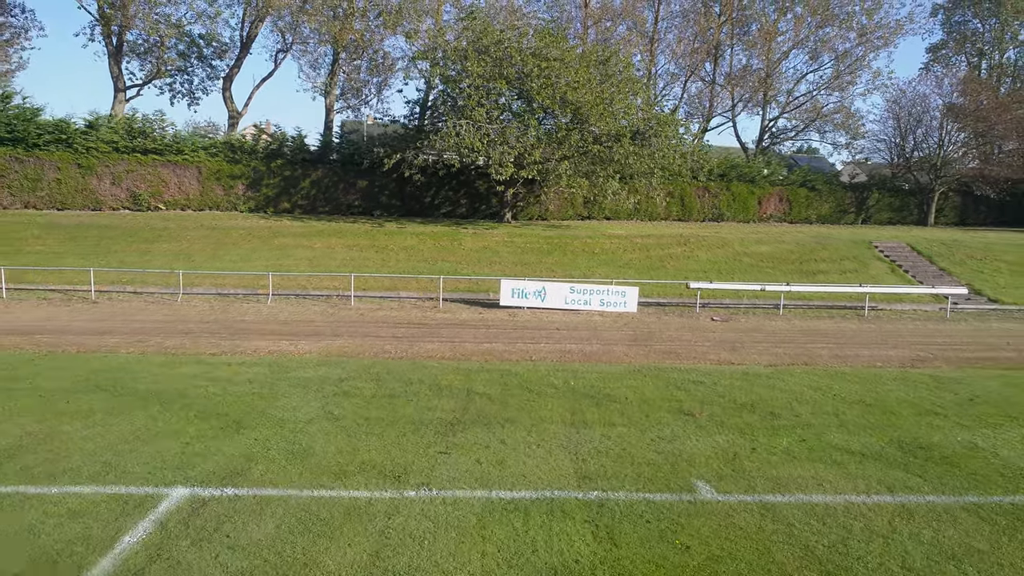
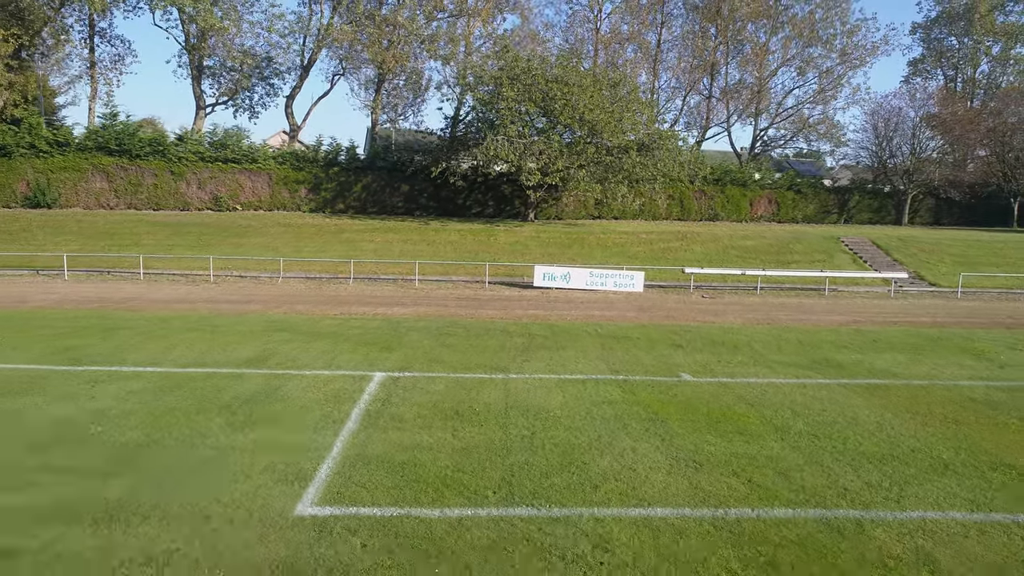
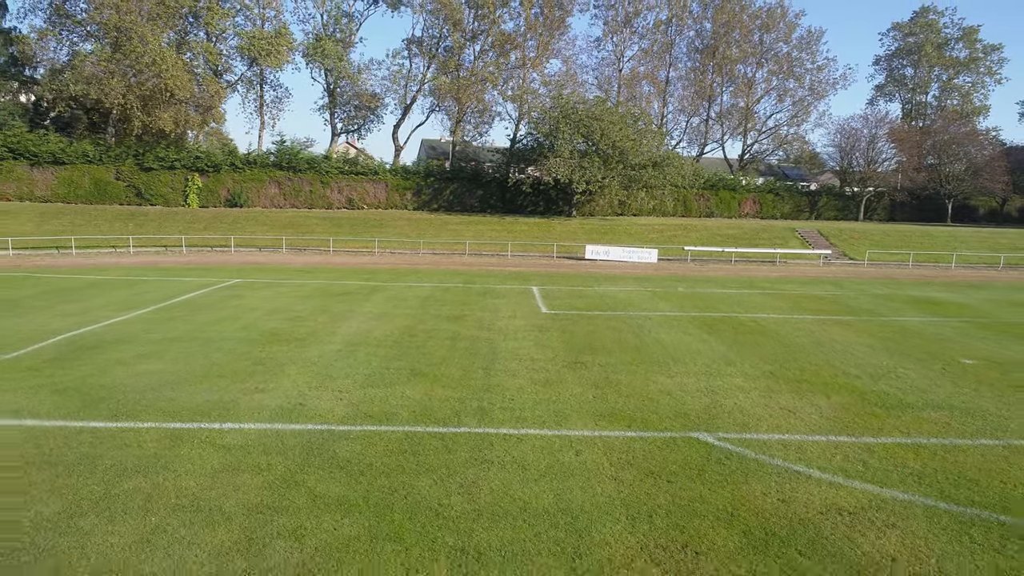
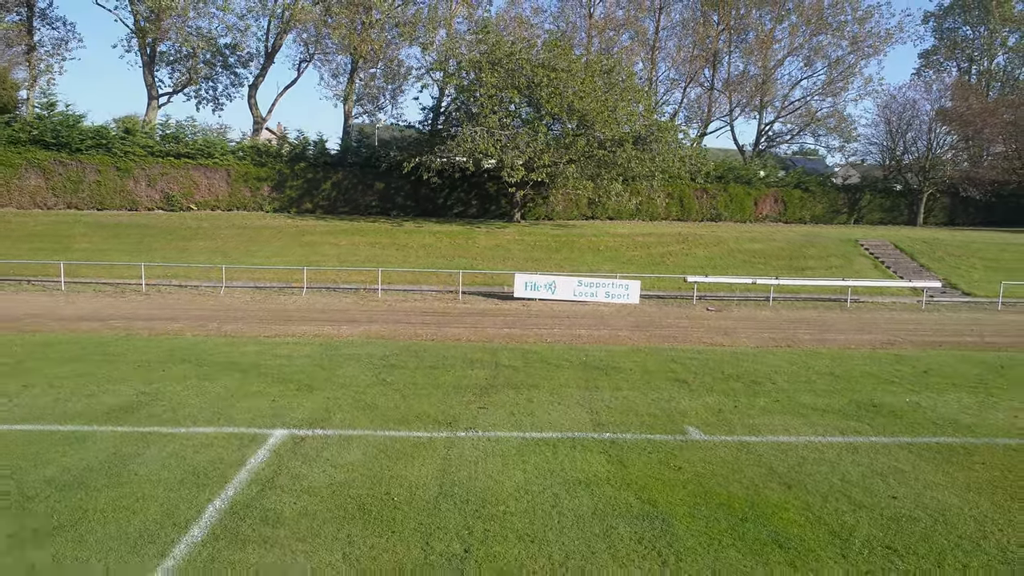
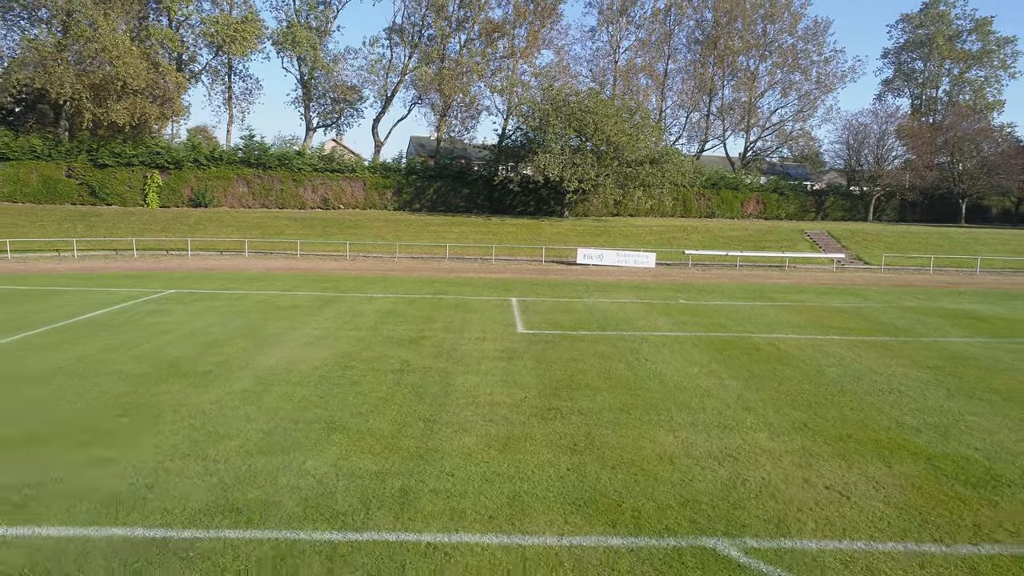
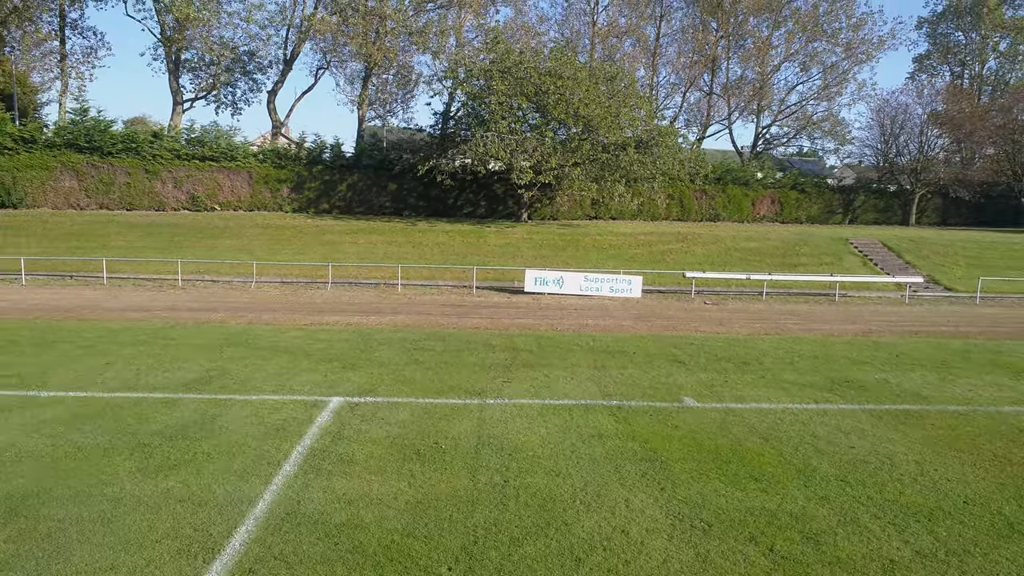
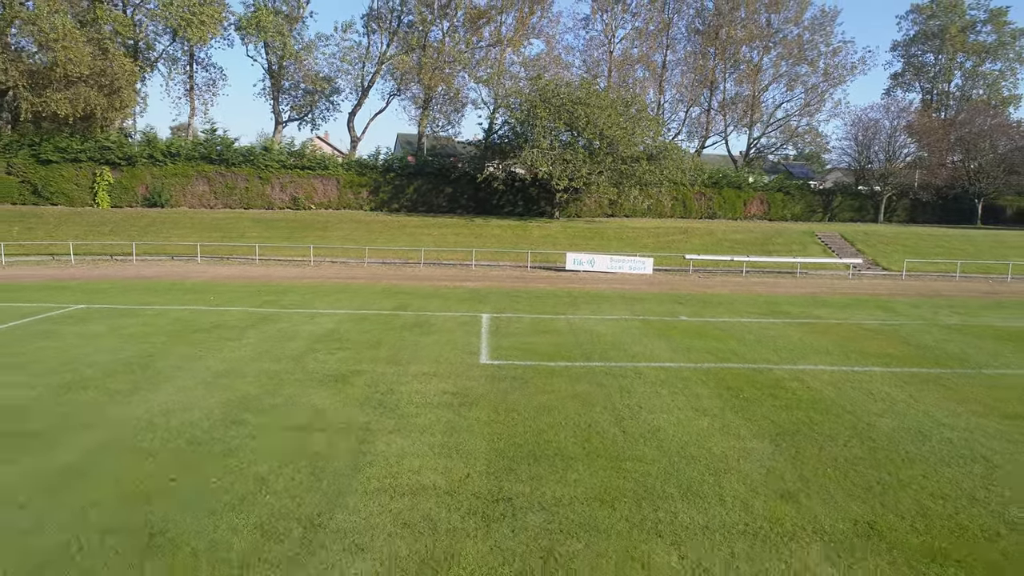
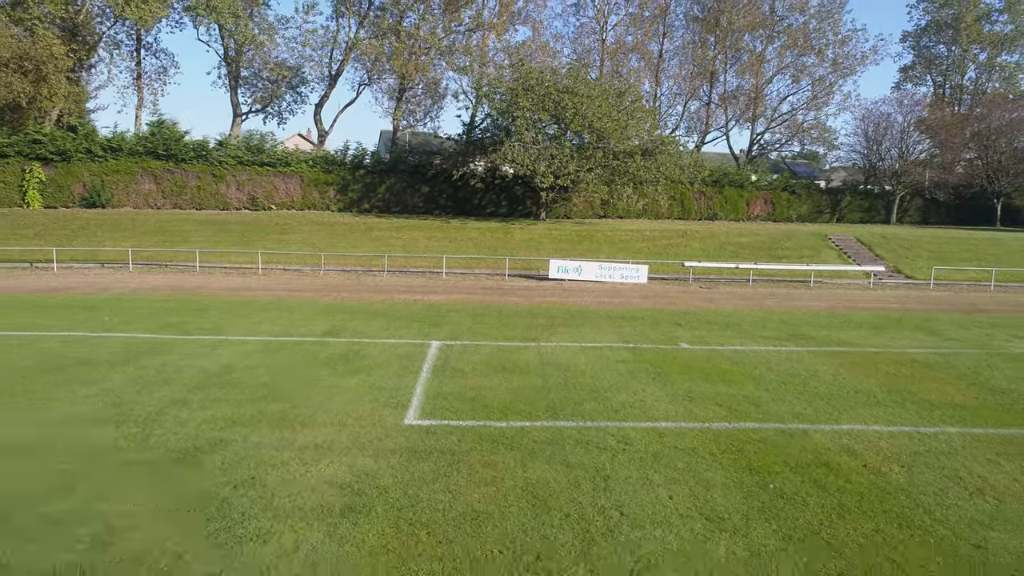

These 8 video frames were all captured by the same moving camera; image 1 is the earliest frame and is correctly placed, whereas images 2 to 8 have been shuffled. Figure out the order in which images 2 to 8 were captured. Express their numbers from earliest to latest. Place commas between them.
4, 6, 2, 8, 7, 5, 3
